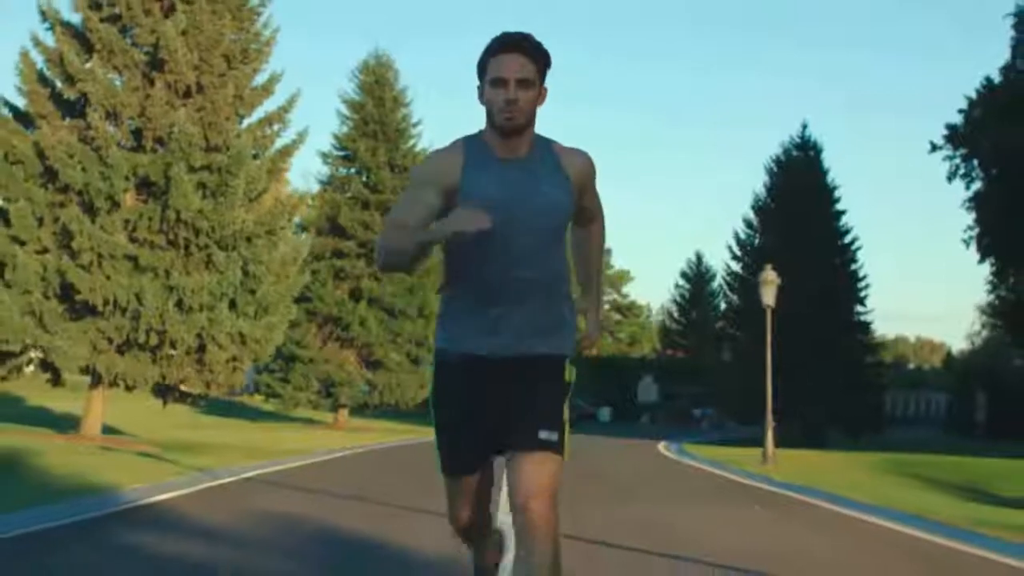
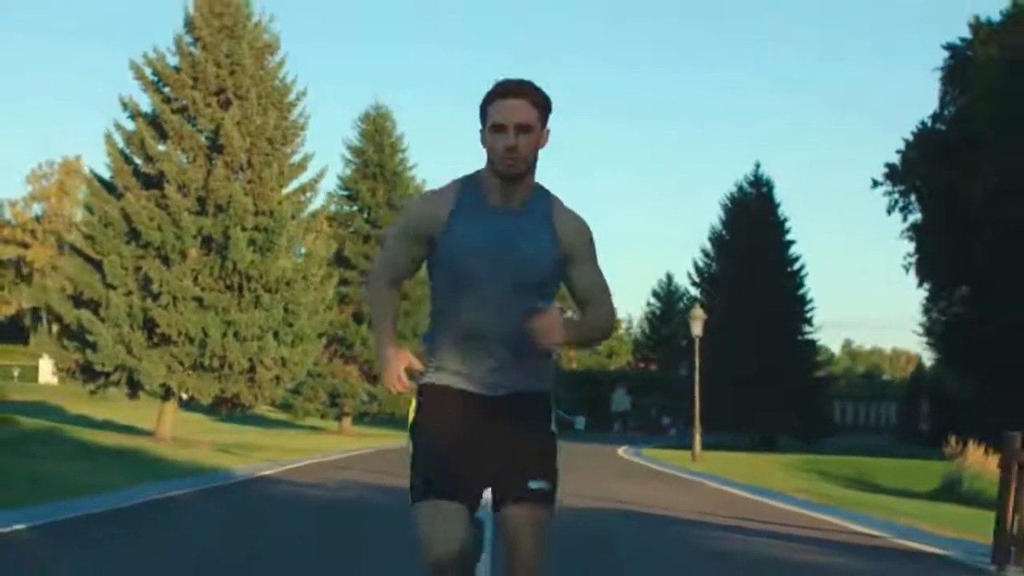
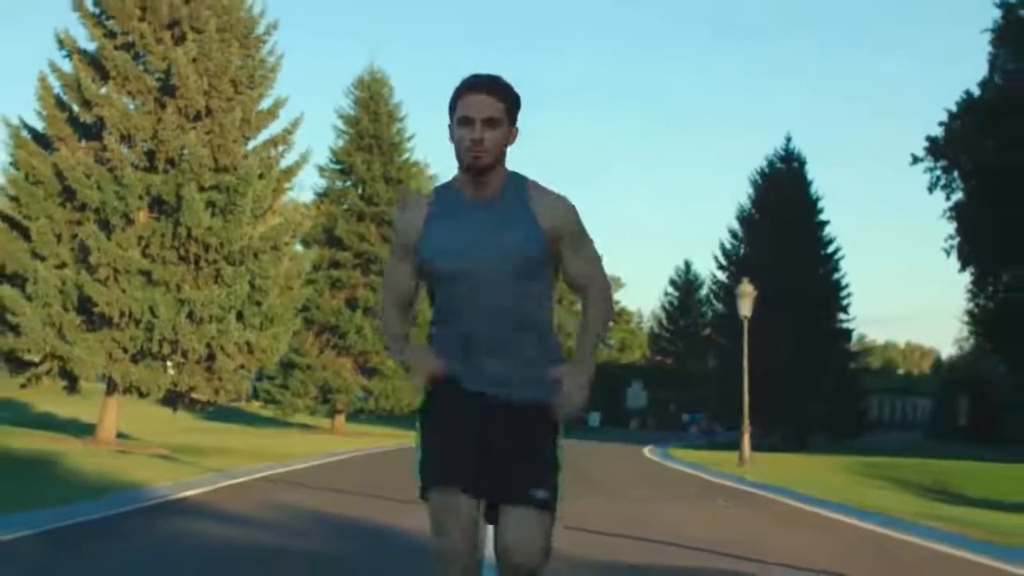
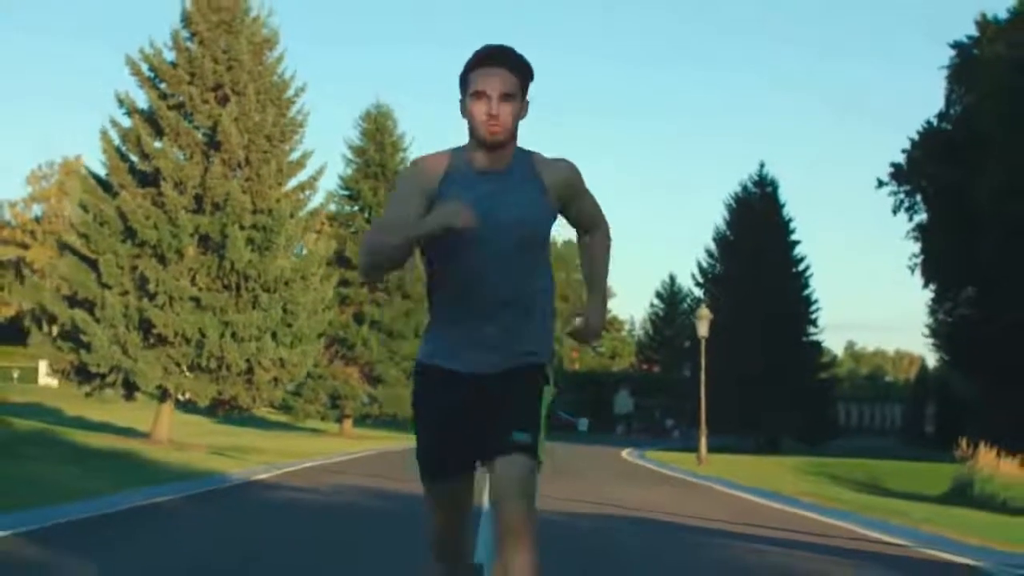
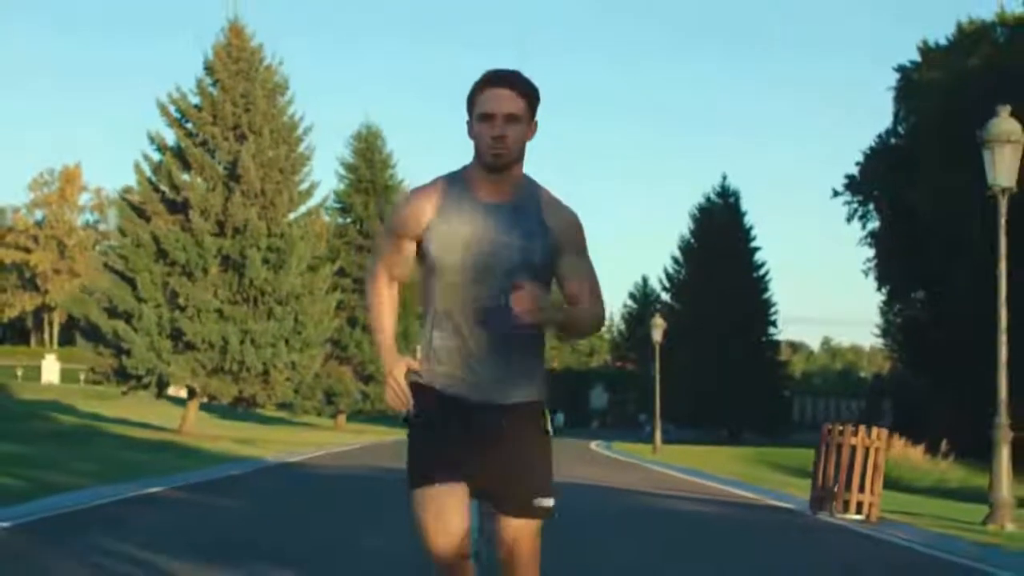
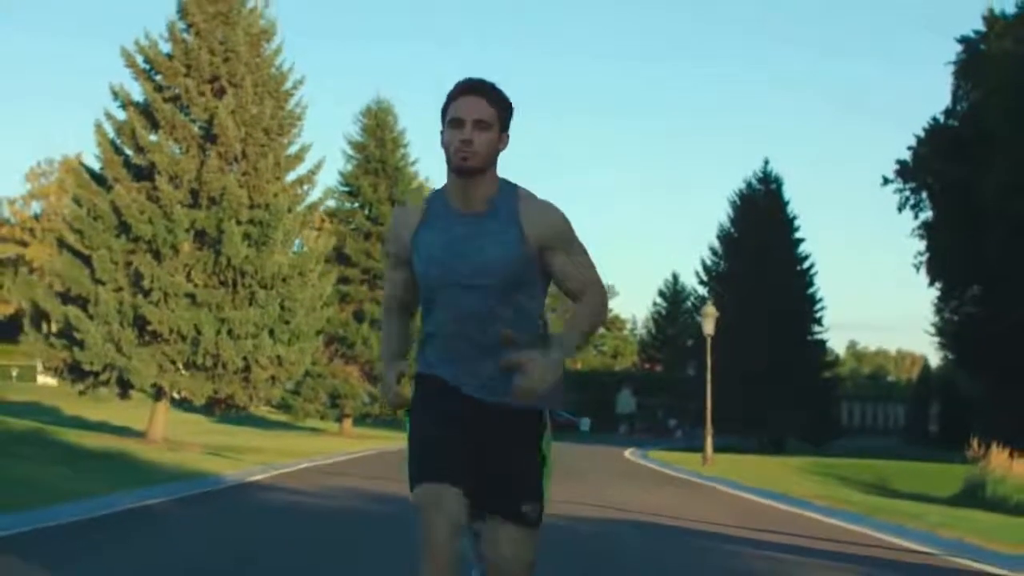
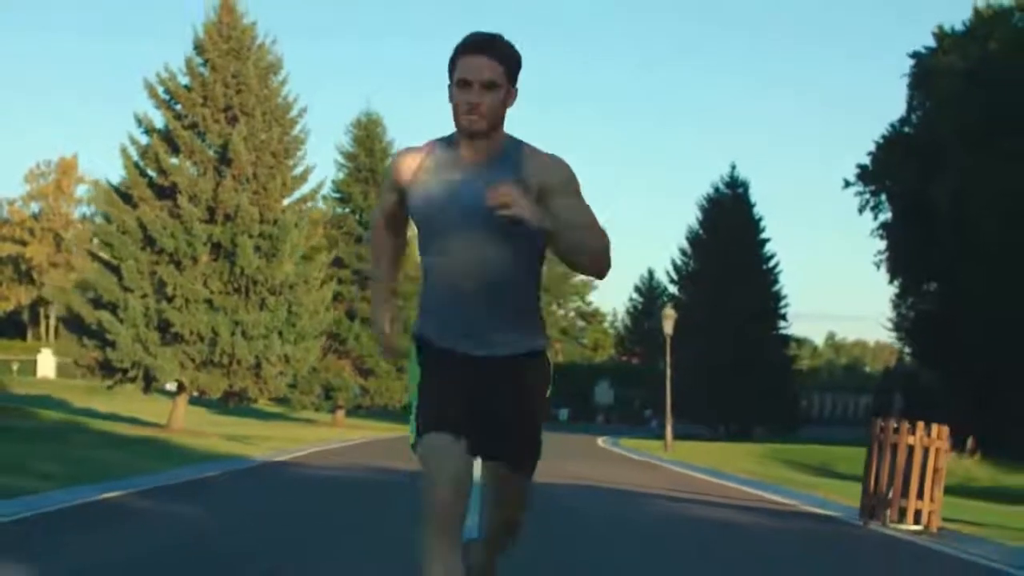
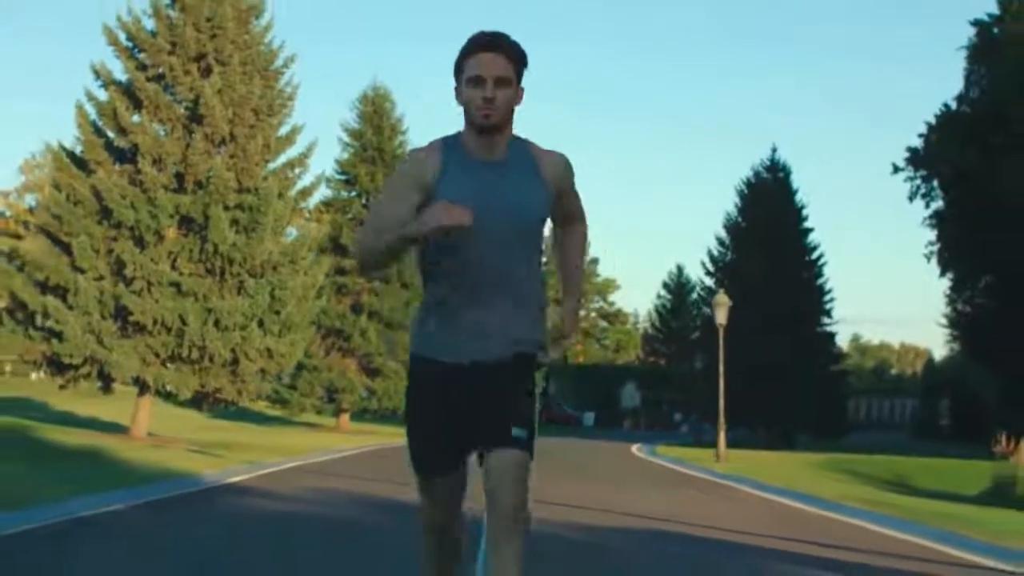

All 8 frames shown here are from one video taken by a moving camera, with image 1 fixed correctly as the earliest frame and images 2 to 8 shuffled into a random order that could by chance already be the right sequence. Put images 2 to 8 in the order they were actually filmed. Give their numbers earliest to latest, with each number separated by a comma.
3, 8, 6, 4, 2, 7, 5
